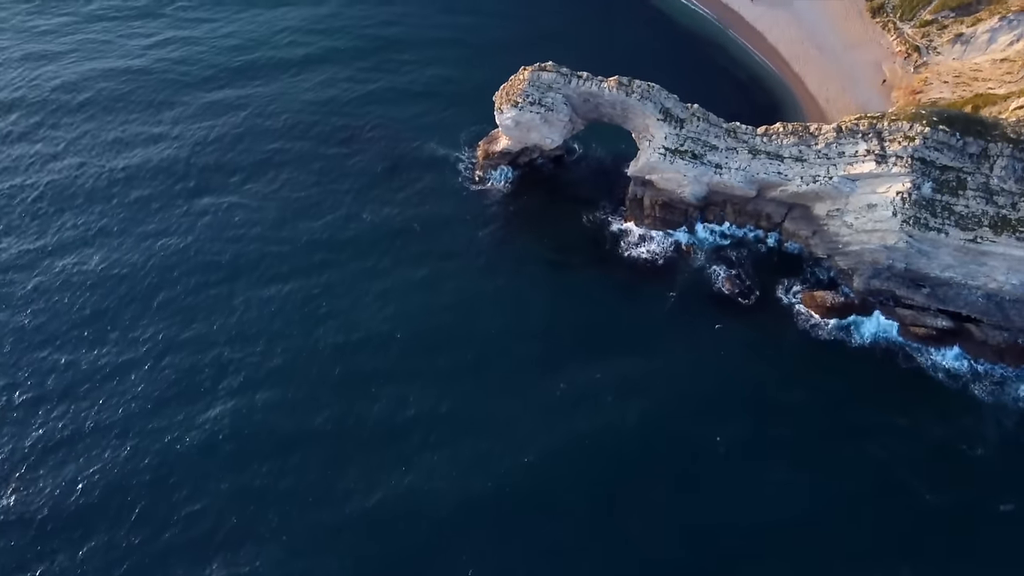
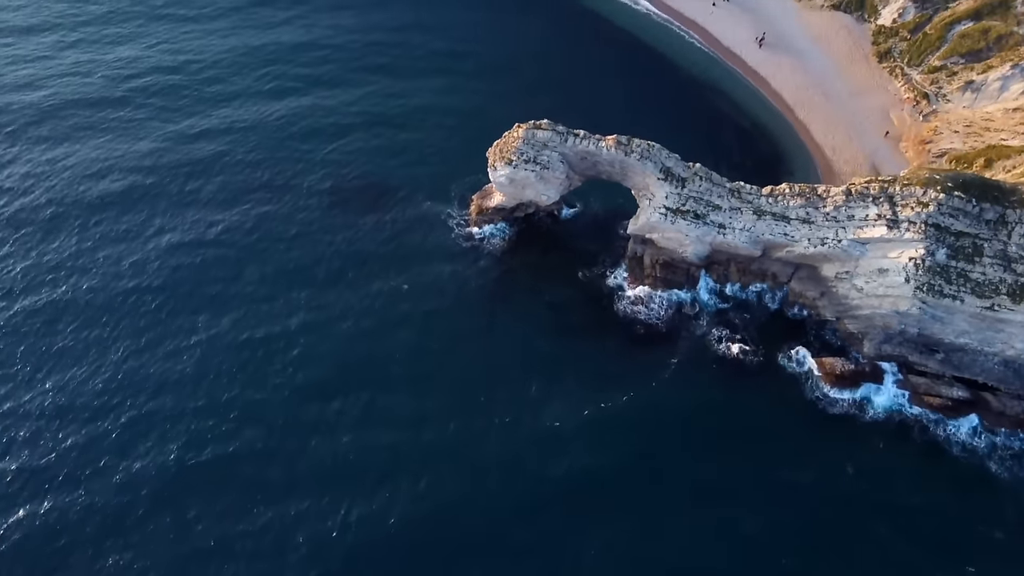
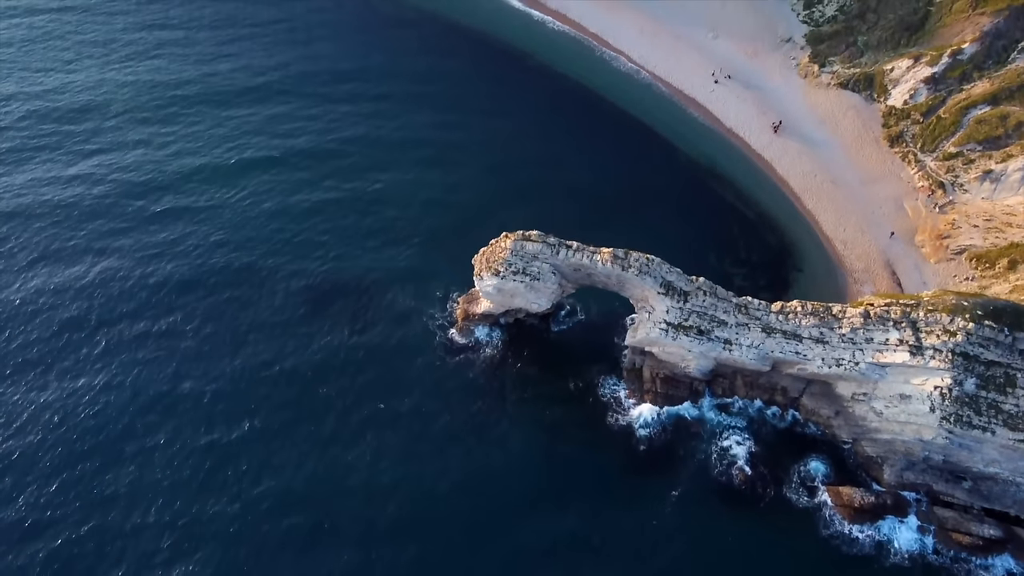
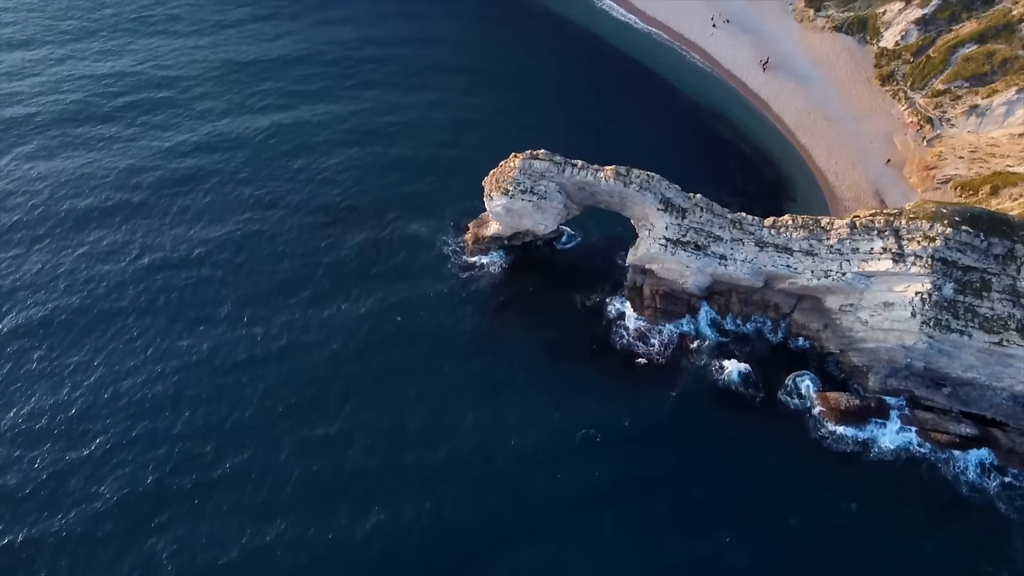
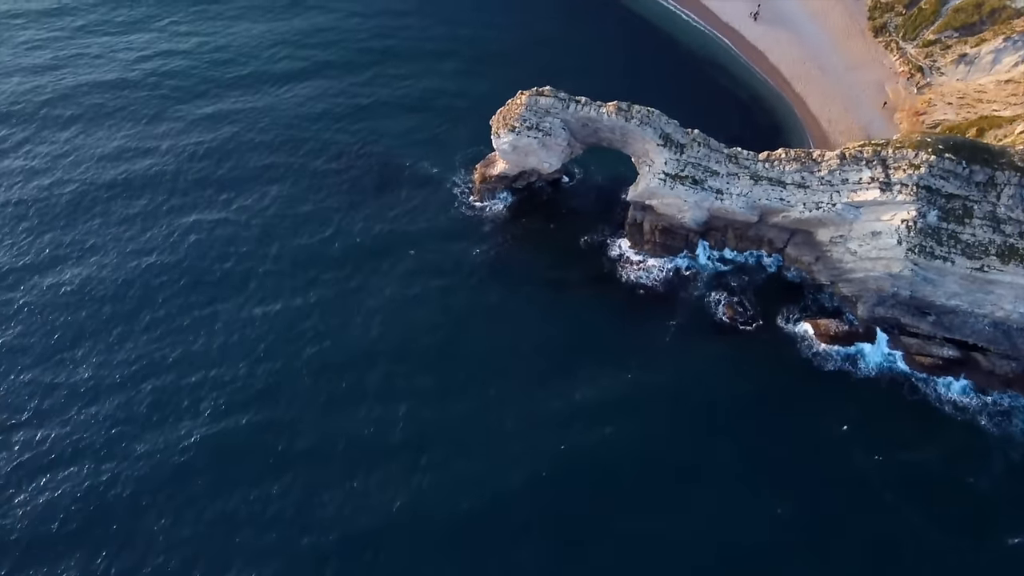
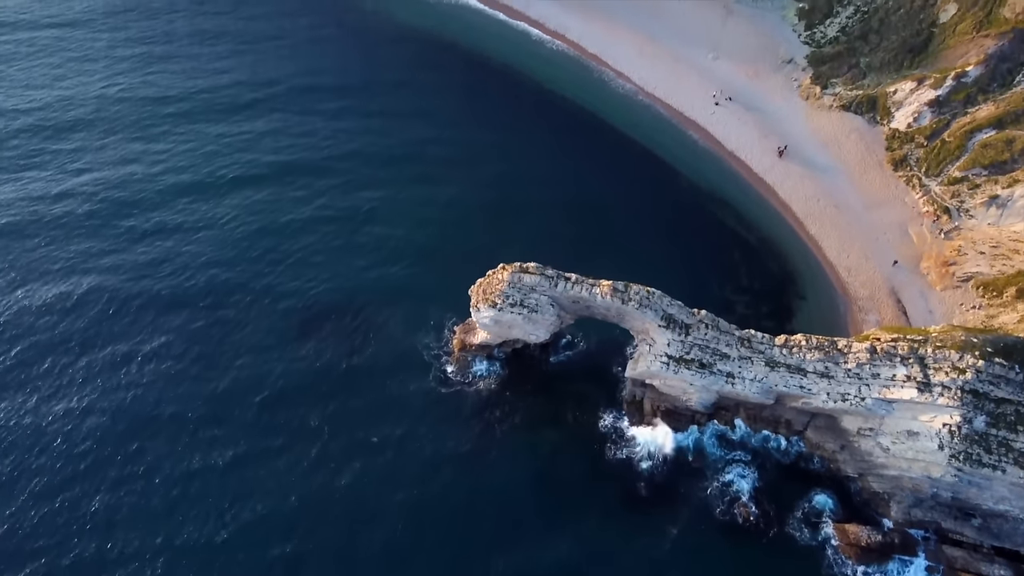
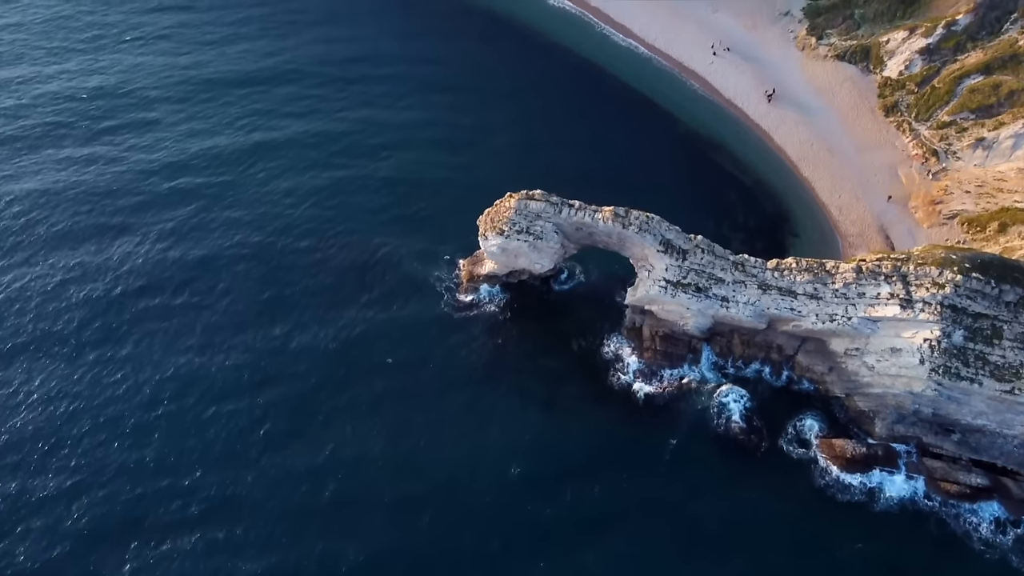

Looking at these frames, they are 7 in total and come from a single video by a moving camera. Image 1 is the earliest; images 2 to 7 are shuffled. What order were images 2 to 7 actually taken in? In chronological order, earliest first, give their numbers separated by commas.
5, 2, 4, 7, 3, 6
